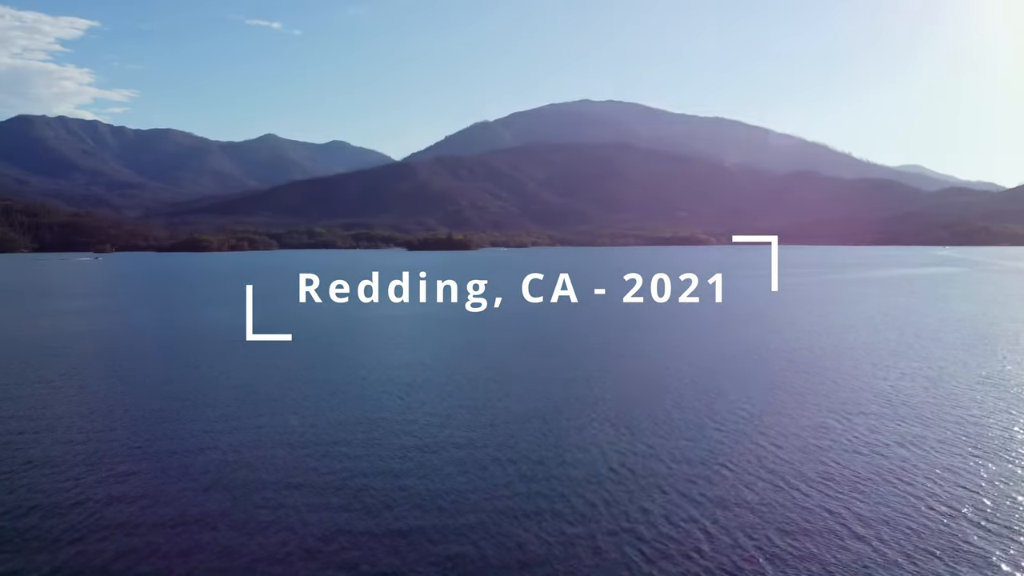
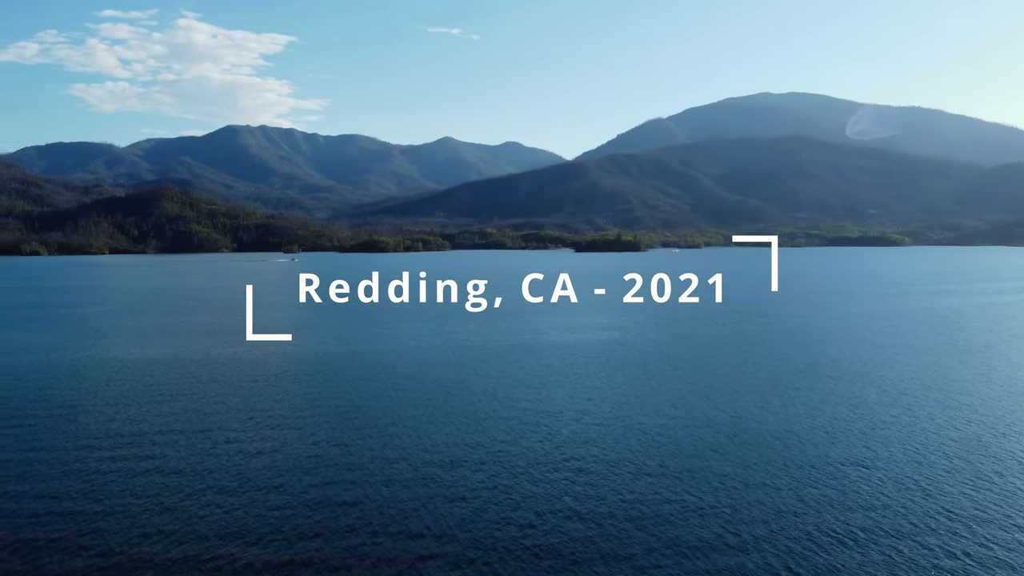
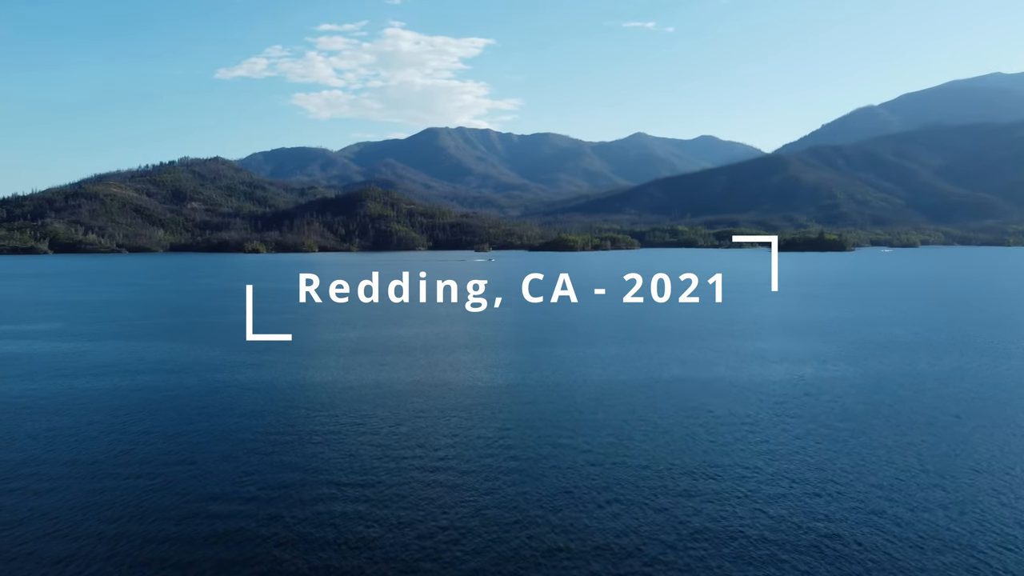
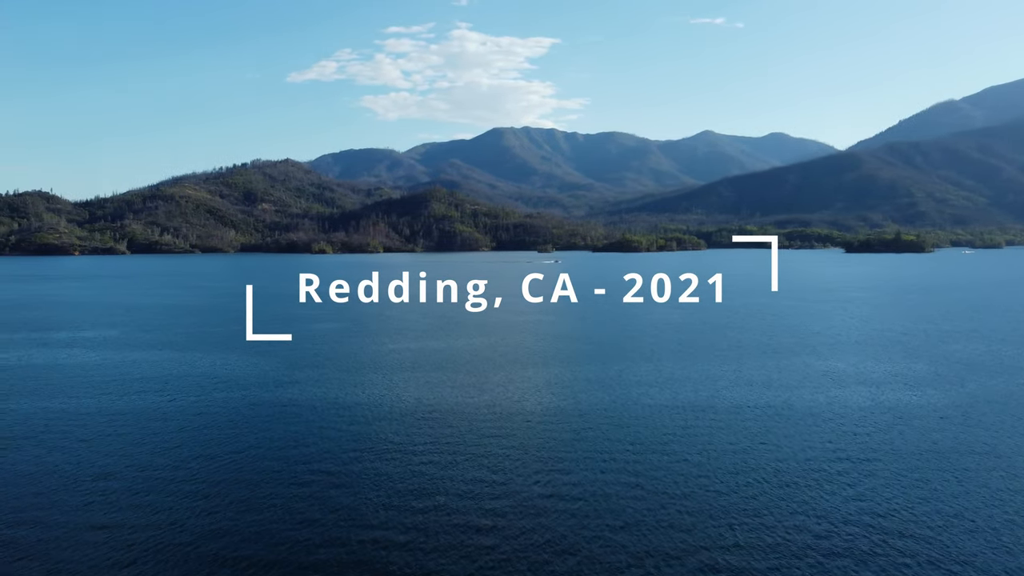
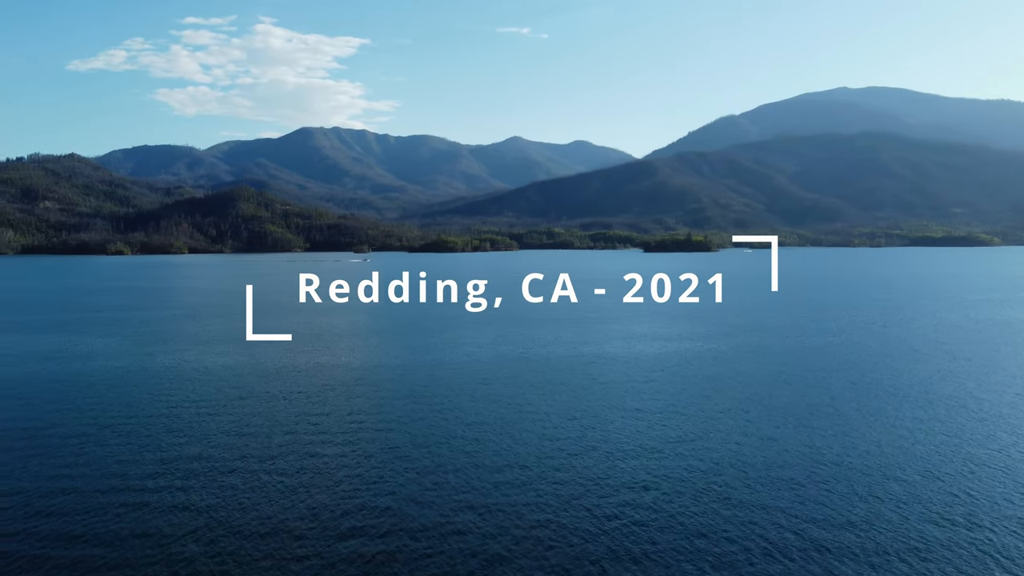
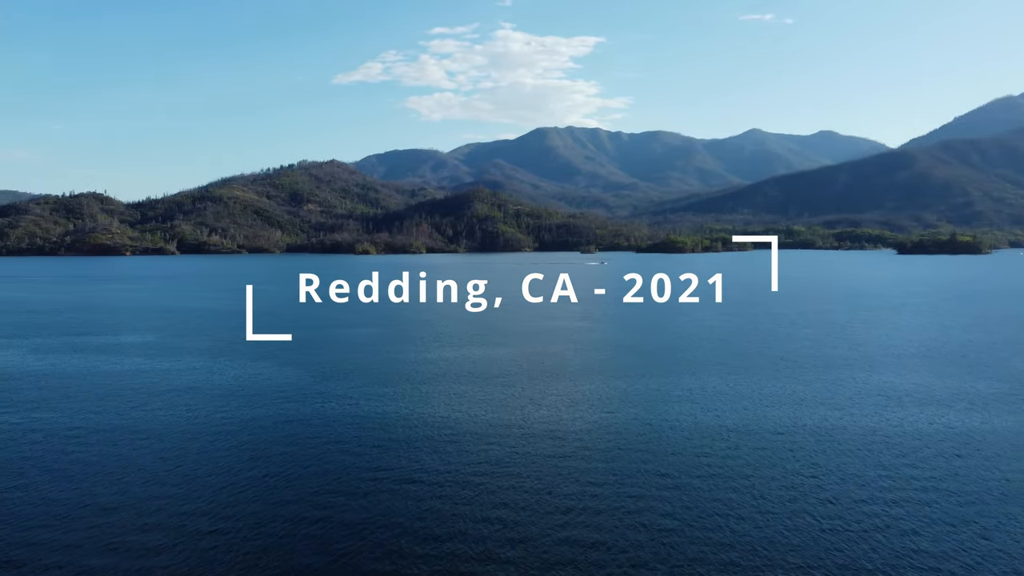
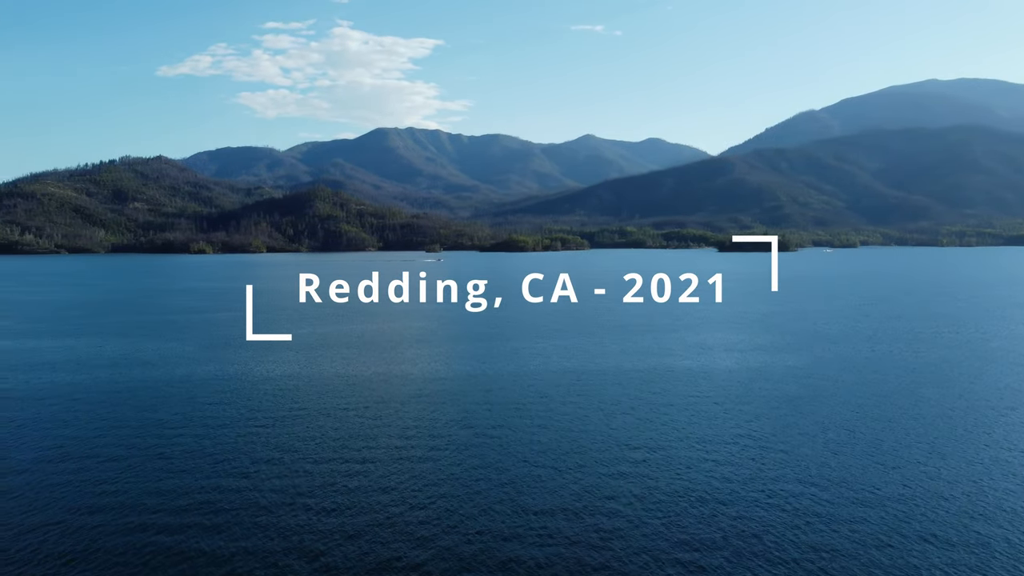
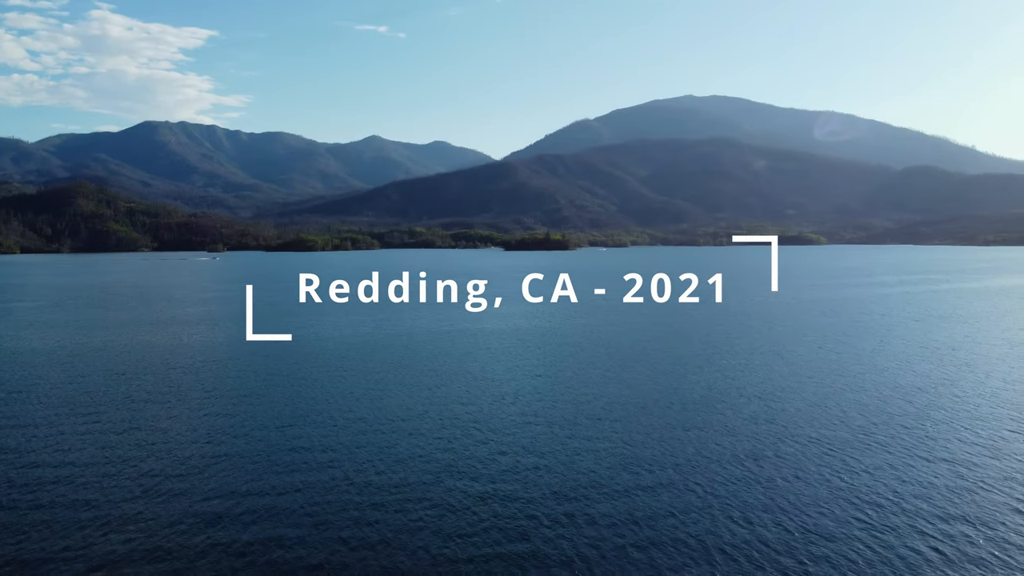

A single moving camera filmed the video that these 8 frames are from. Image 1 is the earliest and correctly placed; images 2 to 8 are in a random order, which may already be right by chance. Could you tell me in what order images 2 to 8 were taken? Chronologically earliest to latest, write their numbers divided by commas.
8, 2, 5, 7, 3, 4, 6
